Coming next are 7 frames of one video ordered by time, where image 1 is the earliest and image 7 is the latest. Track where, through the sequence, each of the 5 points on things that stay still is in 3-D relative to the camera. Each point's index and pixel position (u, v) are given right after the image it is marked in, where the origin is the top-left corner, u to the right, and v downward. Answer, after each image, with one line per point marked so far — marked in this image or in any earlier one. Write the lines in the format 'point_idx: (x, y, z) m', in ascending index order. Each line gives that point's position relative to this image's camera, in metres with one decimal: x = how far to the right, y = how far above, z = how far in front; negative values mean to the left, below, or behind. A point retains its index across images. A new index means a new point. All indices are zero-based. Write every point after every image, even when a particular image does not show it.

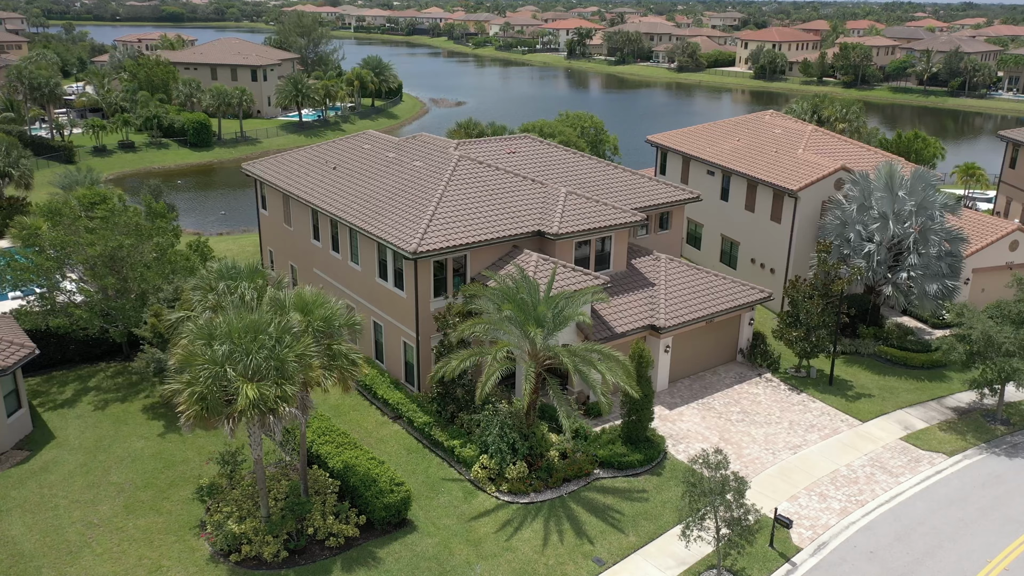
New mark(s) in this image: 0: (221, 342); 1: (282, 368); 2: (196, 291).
0: (-5.8, -1.1, +16.4) m
1: (-4.6, -1.6, +16.6) m
2: (-7.4, -0.1, +19.6) m
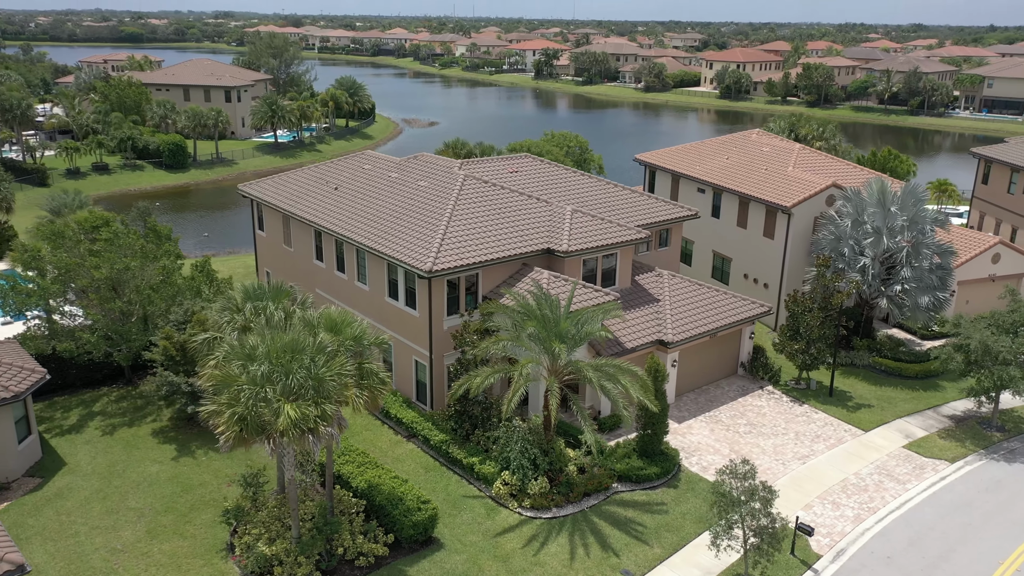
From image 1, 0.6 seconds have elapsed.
0: (-5.0, -1.5, +16.4) m
1: (-3.8, -2.0, +16.6) m
2: (-6.8, -0.6, +19.5) m
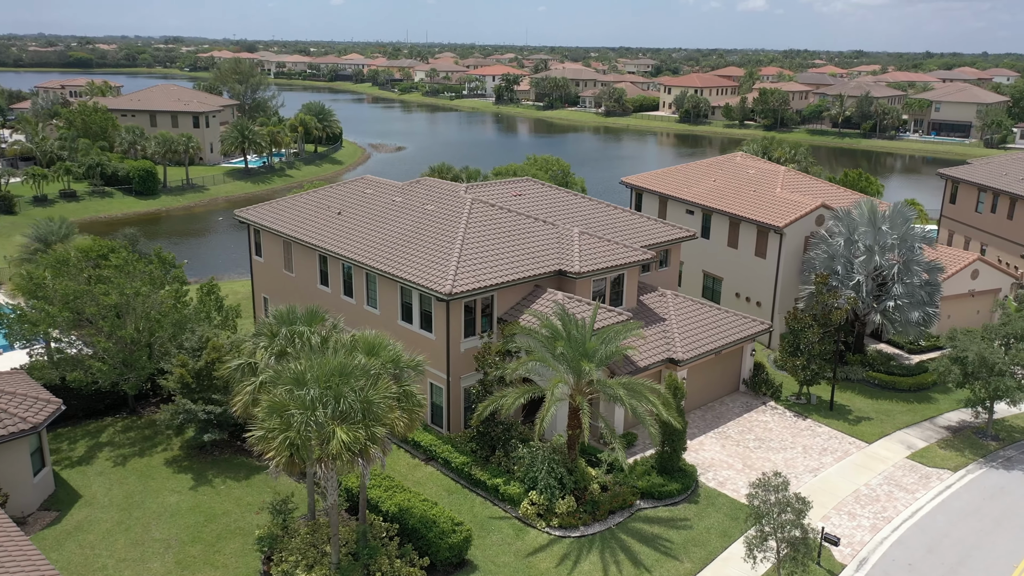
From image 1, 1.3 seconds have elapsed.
0: (-4.0, -2.0, +16.4) m
1: (-2.9, -2.5, +16.6) m
2: (-6.0, -1.2, +19.4) m
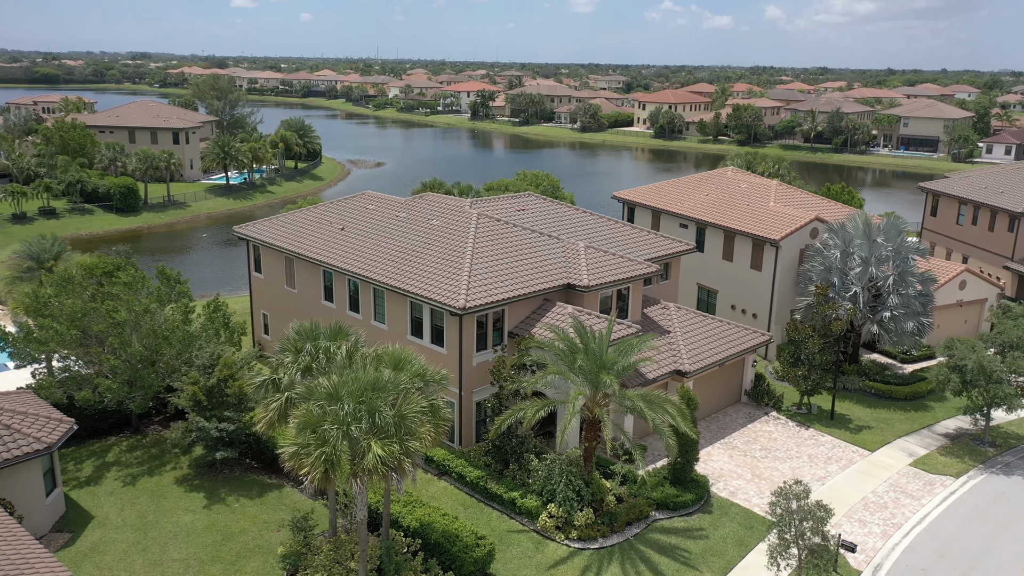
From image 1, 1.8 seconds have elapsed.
0: (-3.4, -2.3, +16.4) m
1: (-2.2, -2.8, +16.7) m
2: (-5.5, -1.5, +19.4) m
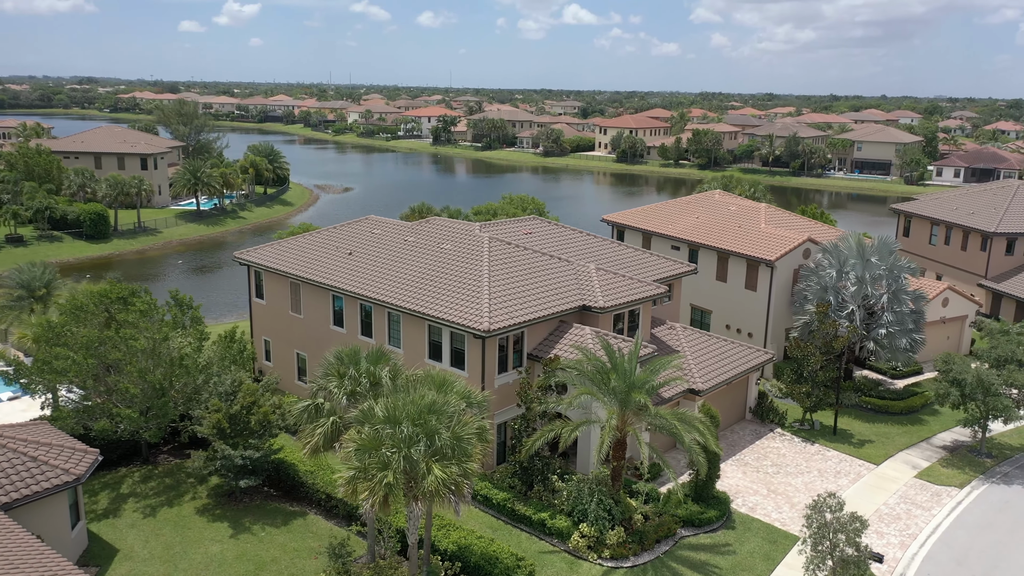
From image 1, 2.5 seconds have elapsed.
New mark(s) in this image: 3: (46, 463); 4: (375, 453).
0: (-2.2, -2.7, +16.4) m
1: (-1.1, -3.2, +16.8) m
2: (-4.5, -2.1, +19.3) m
3: (-11.3, -4.2, +20.0) m
4: (-2.7, -3.3, +16.3) m
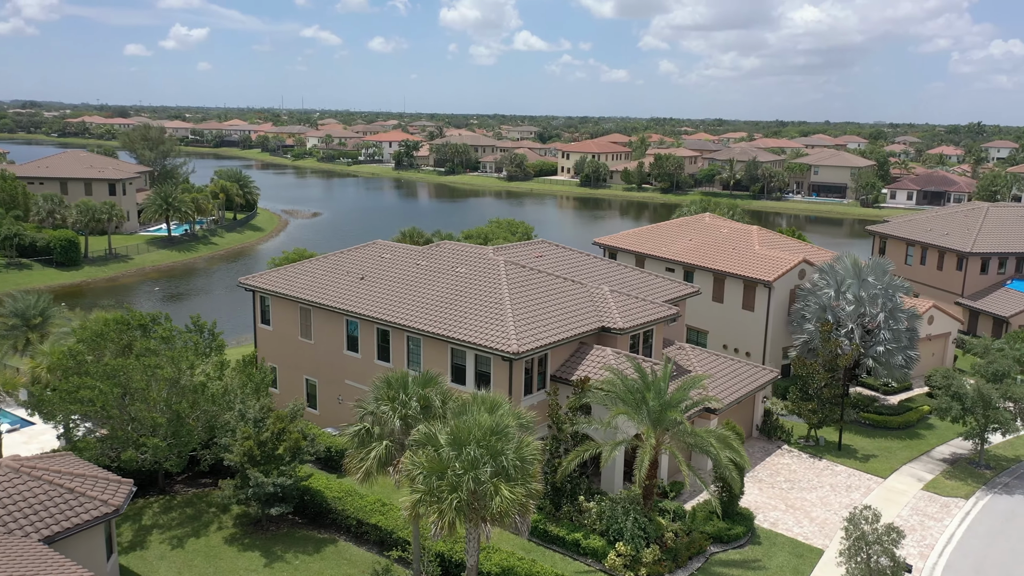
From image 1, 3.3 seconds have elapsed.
0: (-0.9, -3.2, +16.6) m
1: (+0.2, -3.7, +16.9) m
2: (-3.4, -2.7, +19.3) m
3: (-10.2, -4.9, +19.5) m
4: (-1.4, -3.7, +16.4) m
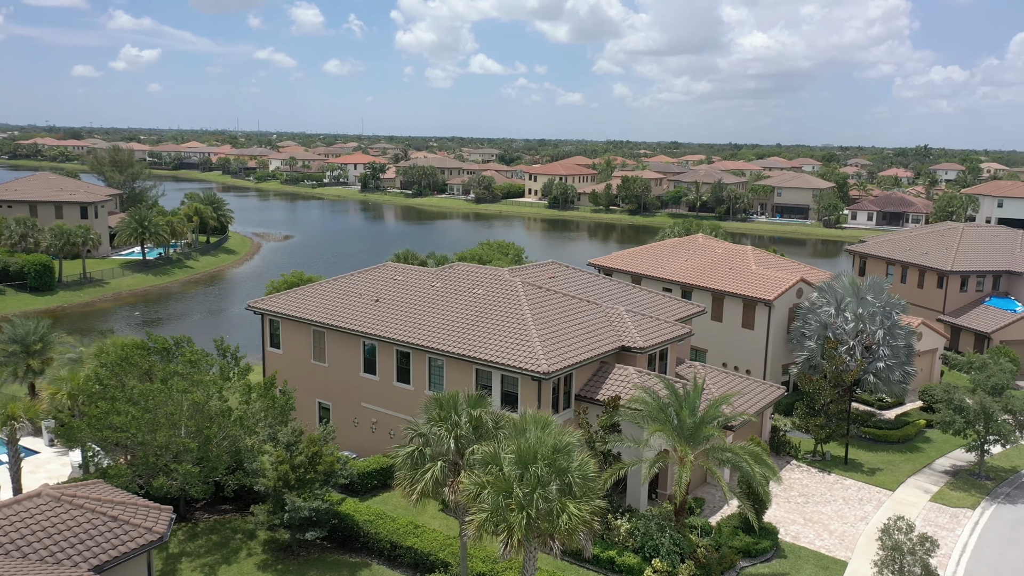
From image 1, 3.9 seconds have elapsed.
0: (+0.4, -3.6, +16.7) m
1: (+1.5, -4.1, +17.2) m
2: (-2.2, -3.2, +19.4) m
3: (-9.0, -5.5, +19.2) m
4: (-0.1, -4.1, +16.5) m
